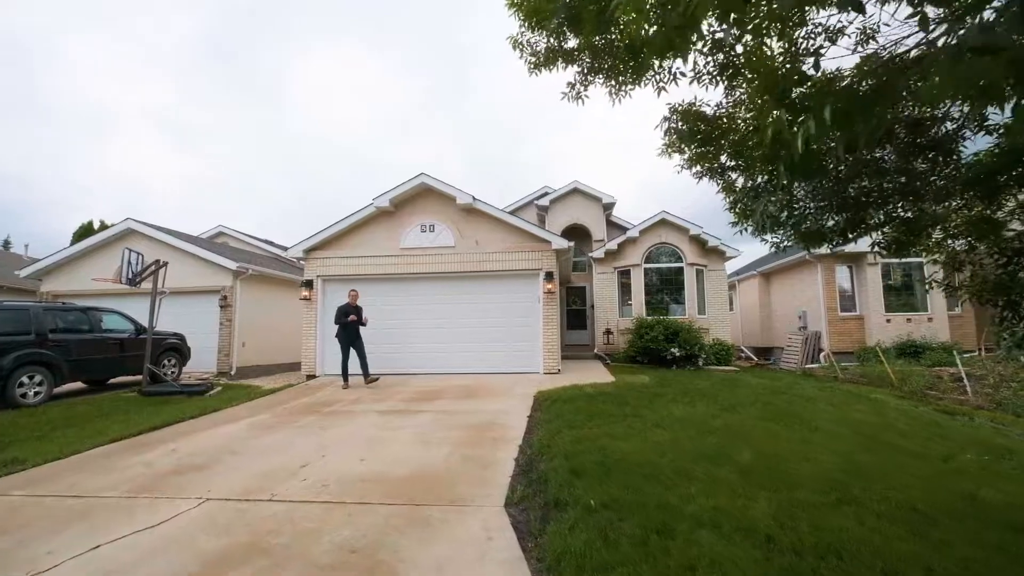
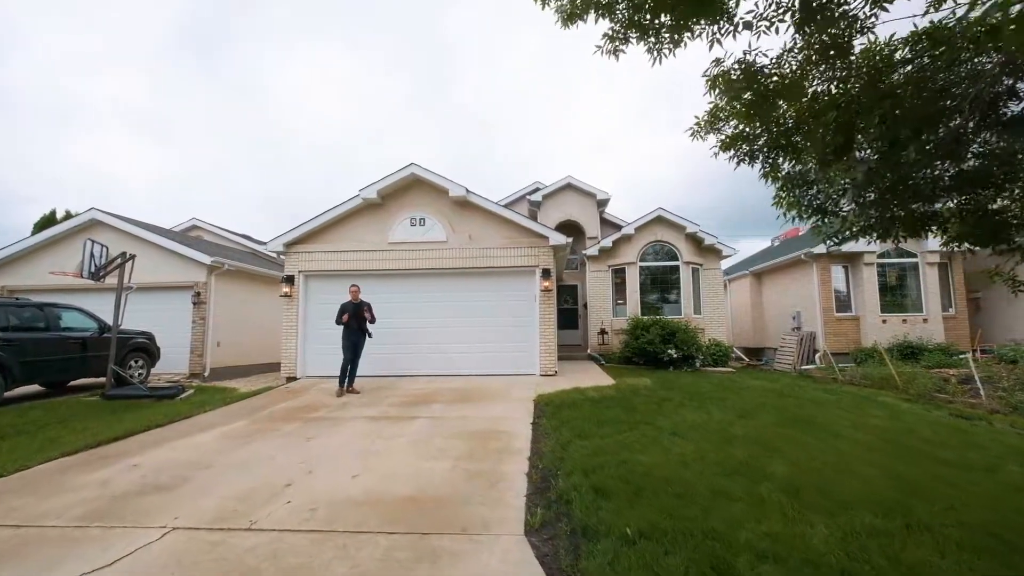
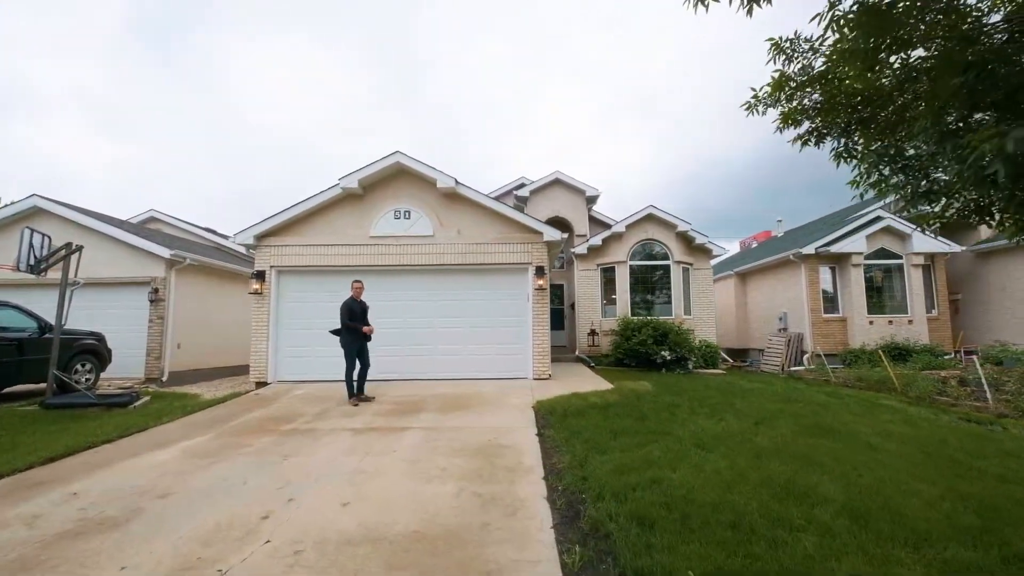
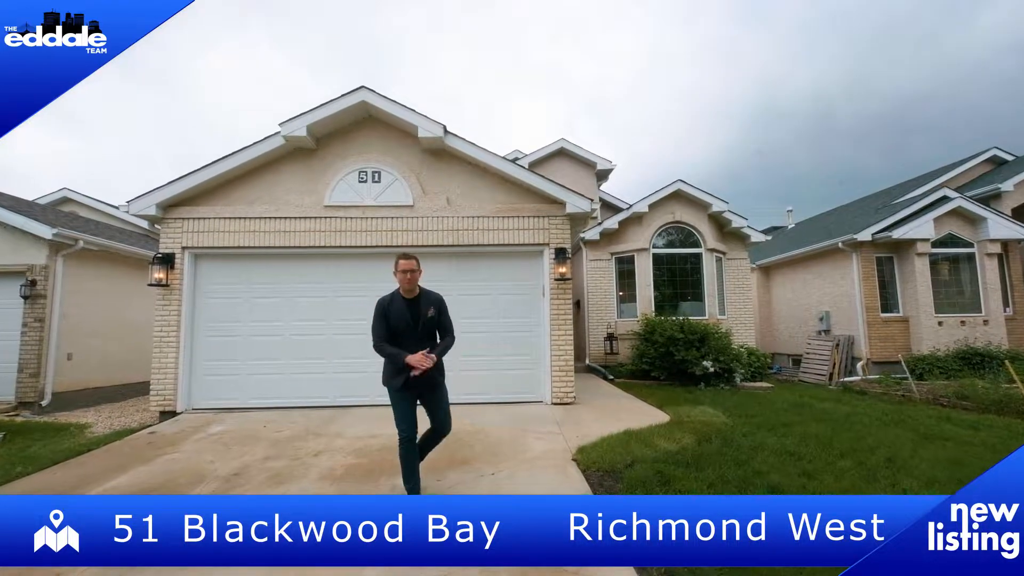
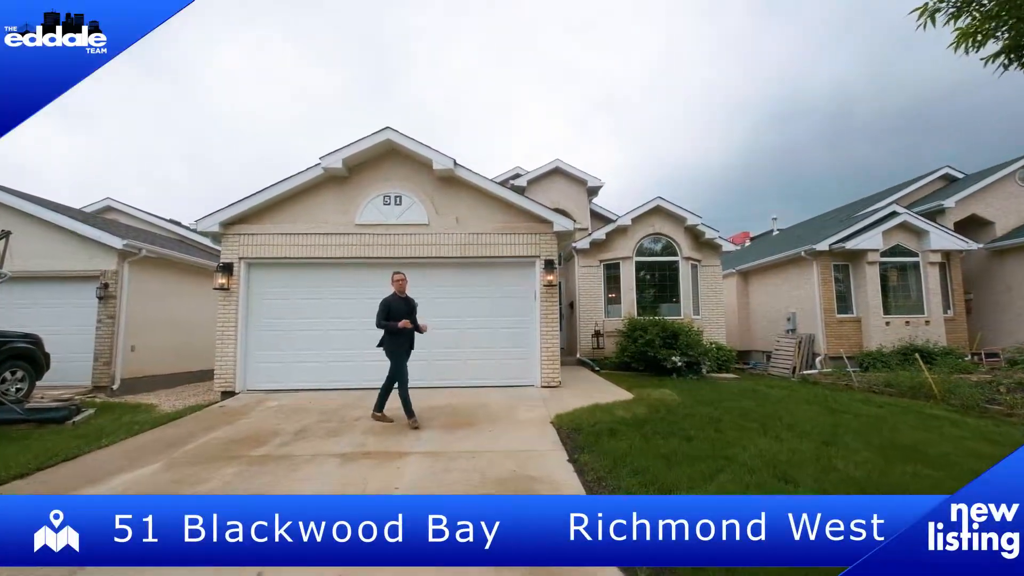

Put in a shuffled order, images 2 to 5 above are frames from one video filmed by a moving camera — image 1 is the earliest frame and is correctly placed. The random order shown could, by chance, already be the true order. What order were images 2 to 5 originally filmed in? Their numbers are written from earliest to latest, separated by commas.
2, 3, 5, 4
